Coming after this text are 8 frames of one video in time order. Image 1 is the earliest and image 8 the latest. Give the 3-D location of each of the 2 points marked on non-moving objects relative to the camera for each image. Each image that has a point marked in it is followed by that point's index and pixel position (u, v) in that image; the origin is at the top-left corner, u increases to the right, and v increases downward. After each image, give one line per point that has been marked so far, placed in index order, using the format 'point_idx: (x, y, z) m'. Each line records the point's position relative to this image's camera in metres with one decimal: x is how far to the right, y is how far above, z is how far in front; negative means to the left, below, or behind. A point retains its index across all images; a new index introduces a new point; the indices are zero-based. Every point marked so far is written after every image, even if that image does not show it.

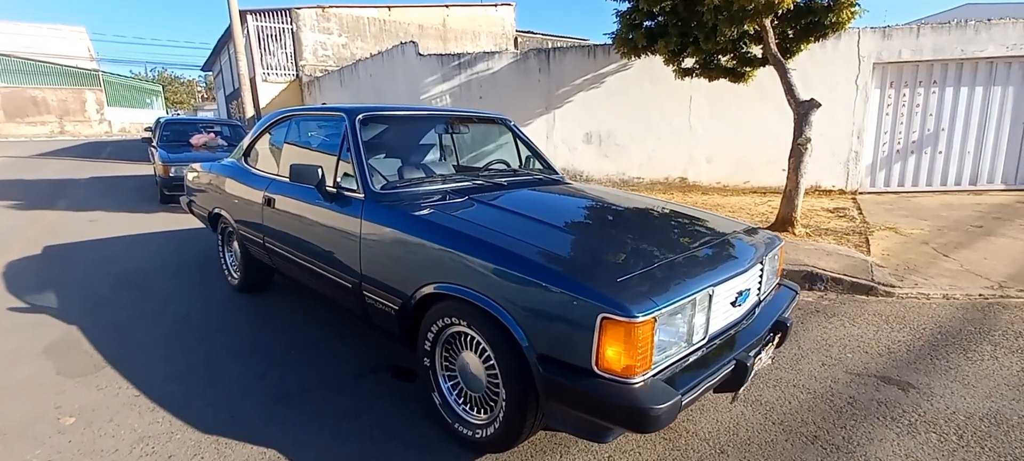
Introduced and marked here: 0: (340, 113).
0: (-1.0, +0.7, +3.3) m
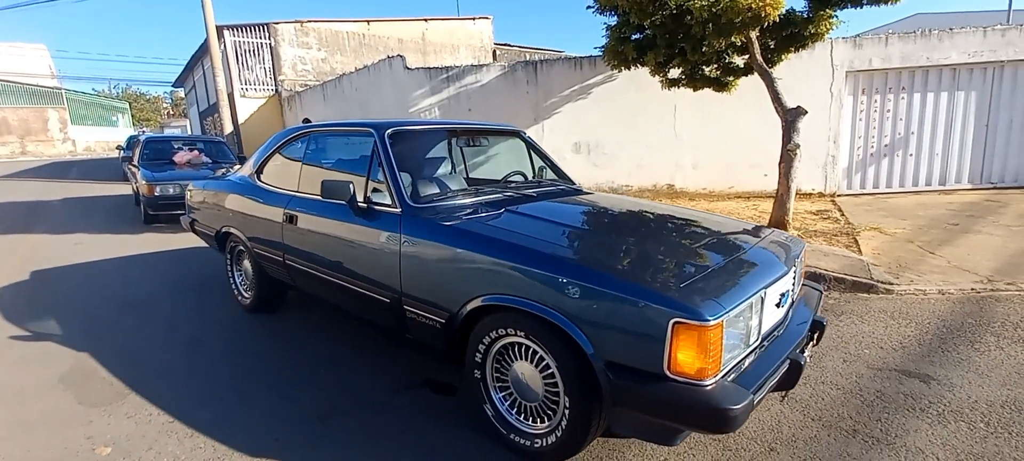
0: (-0.9, +0.6, +3.3) m
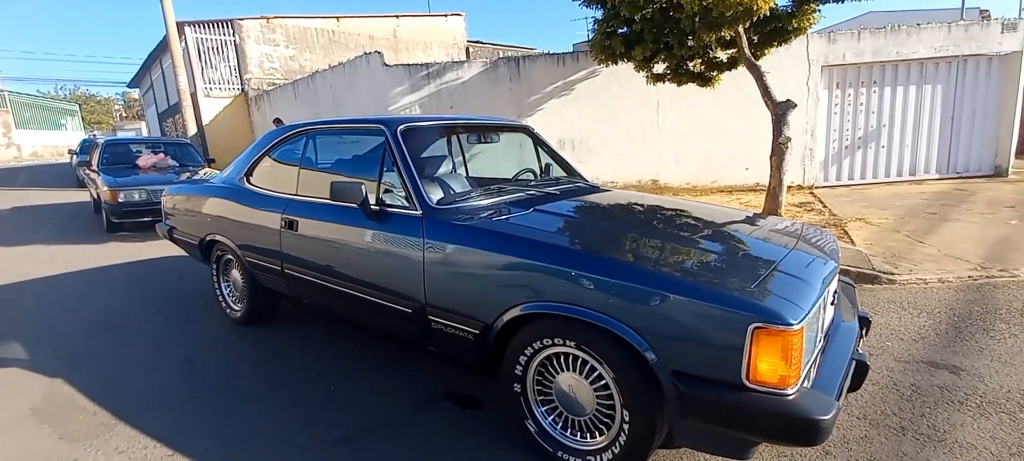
0: (-0.8, +0.6, +3.1) m
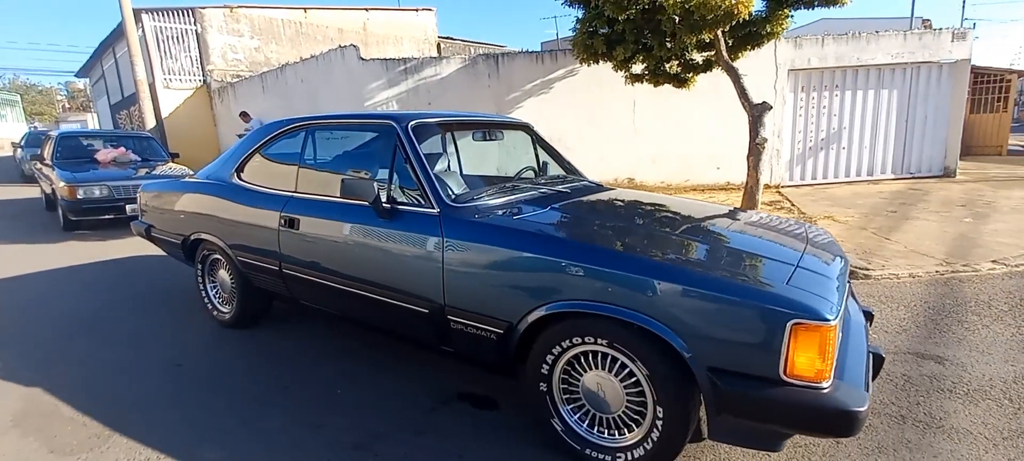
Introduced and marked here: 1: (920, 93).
0: (-0.7, +0.6, +3.0) m
1: (+8.2, +2.8, +10.6) m
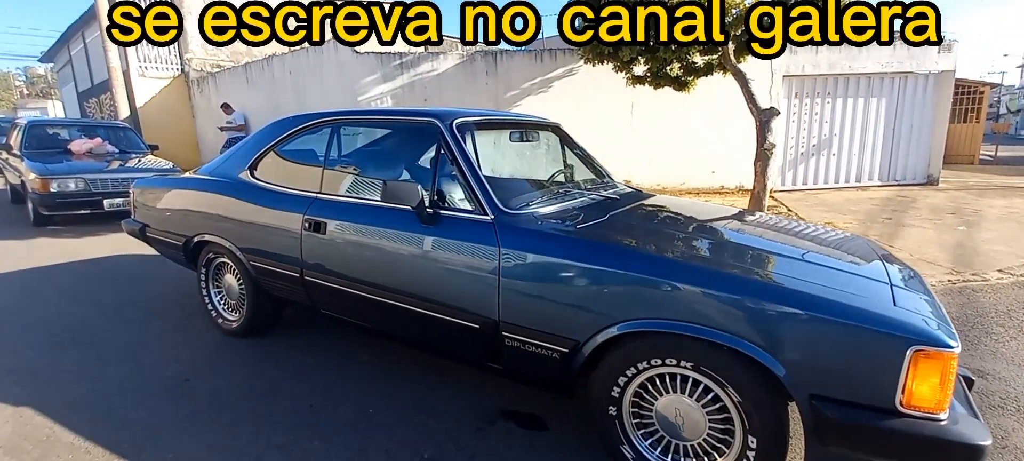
0: (-0.5, +0.6, +2.8) m
1: (+8.1, +2.7, +10.8) m
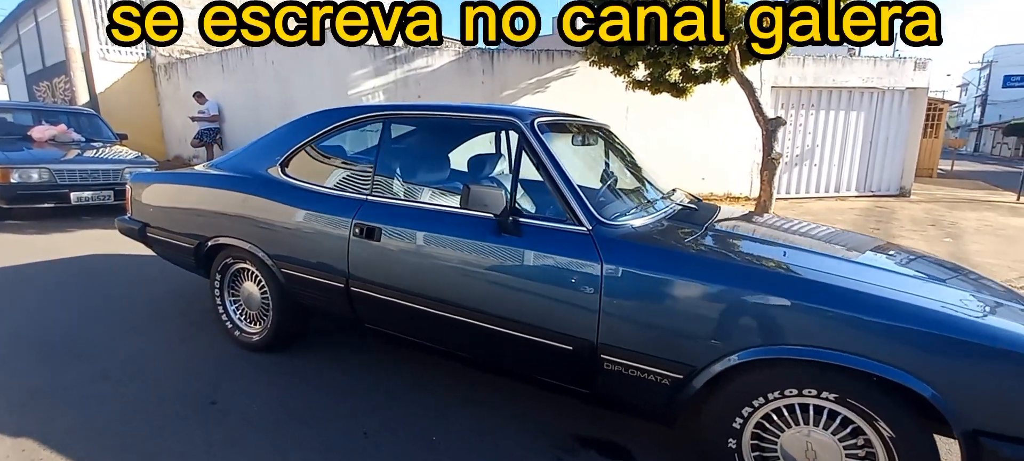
0: (-0.1, +0.6, +2.5) m
1: (+7.9, +2.4, +11.2) m
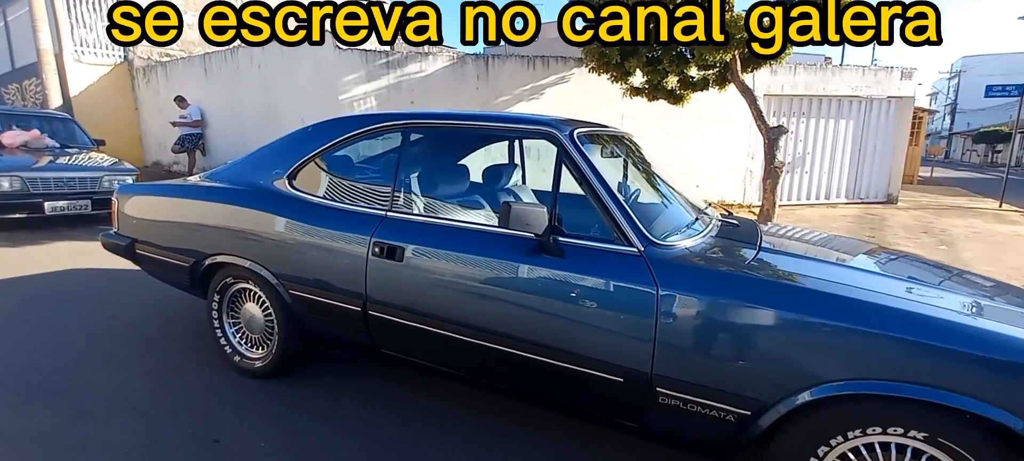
0: (+0.1, +0.5, +2.4) m
1: (+7.8, +2.3, +11.3) m
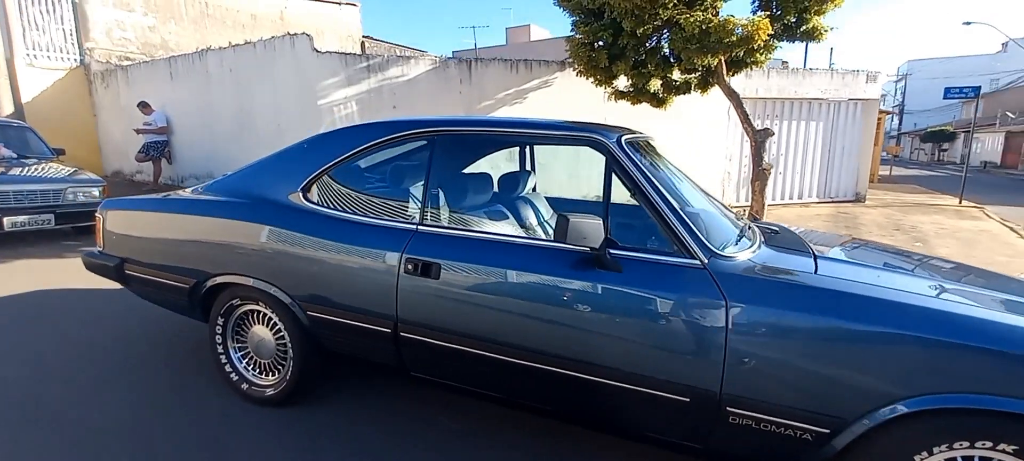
0: (+0.2, +0.4, +2.3) m
1: (+7.3, +2.3, +11.7) m
